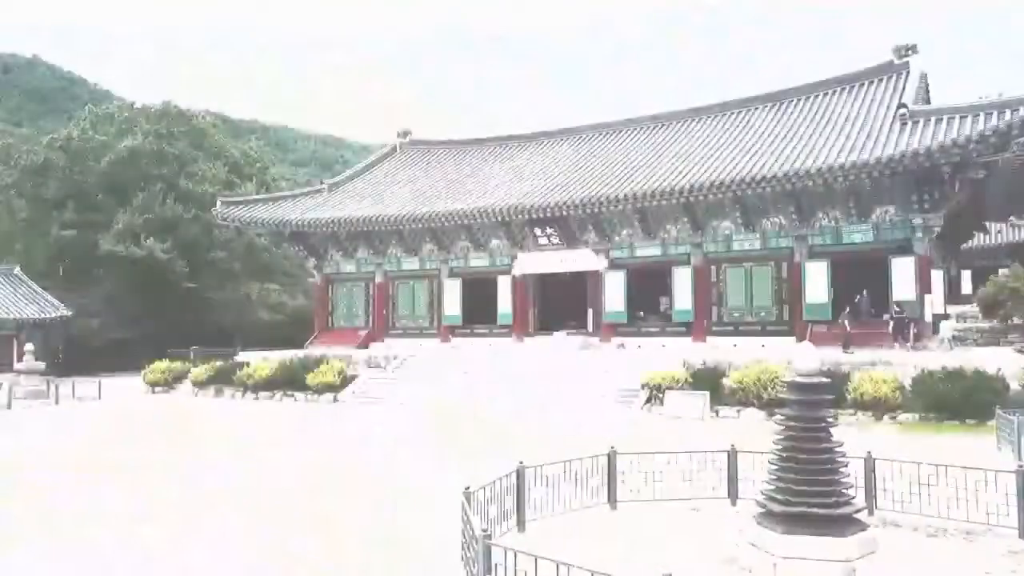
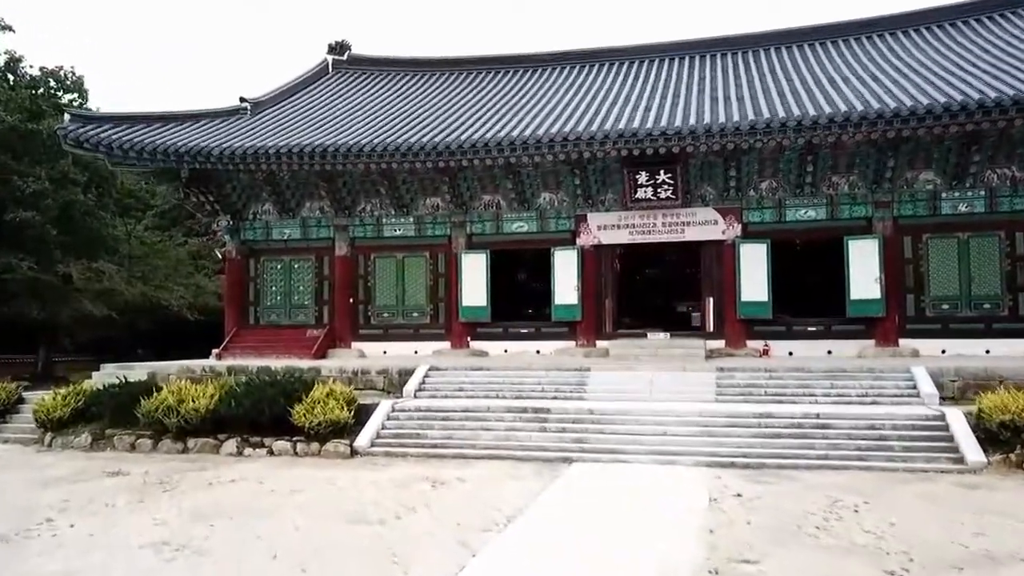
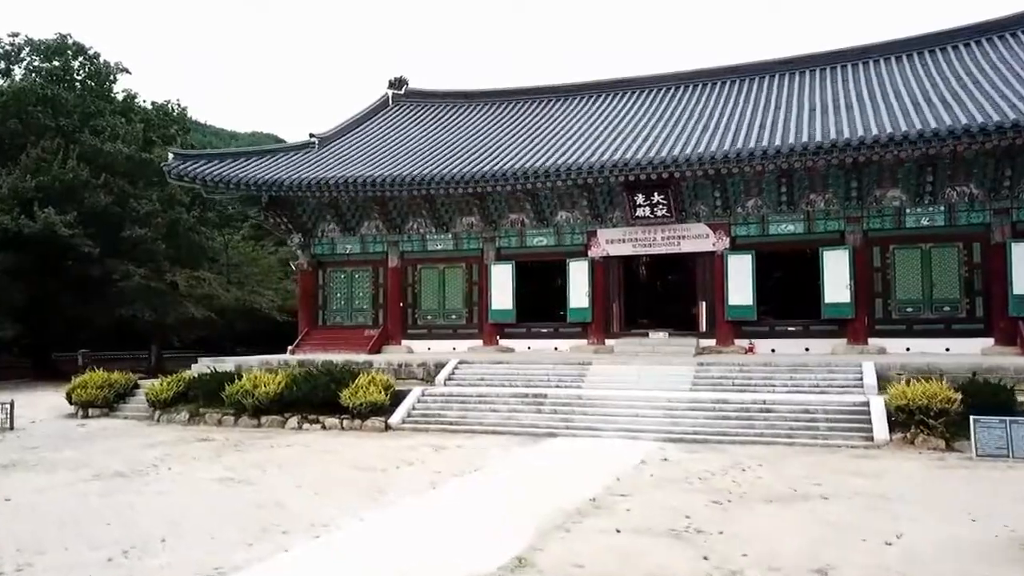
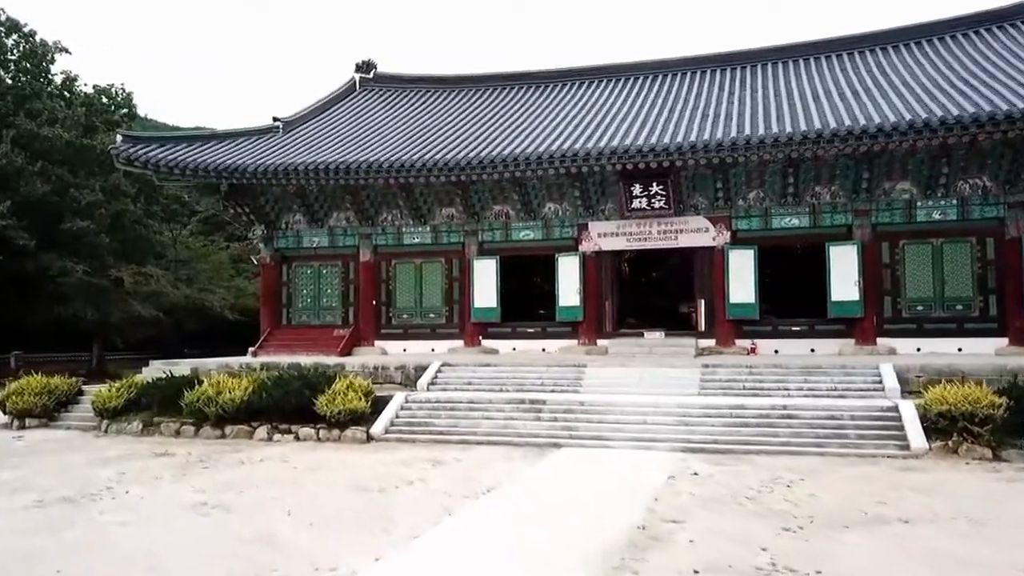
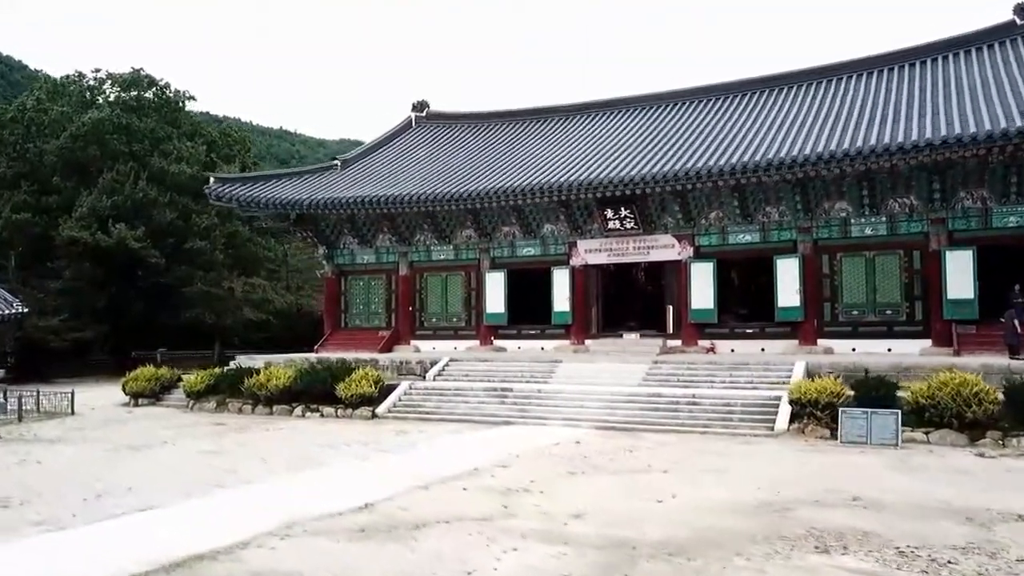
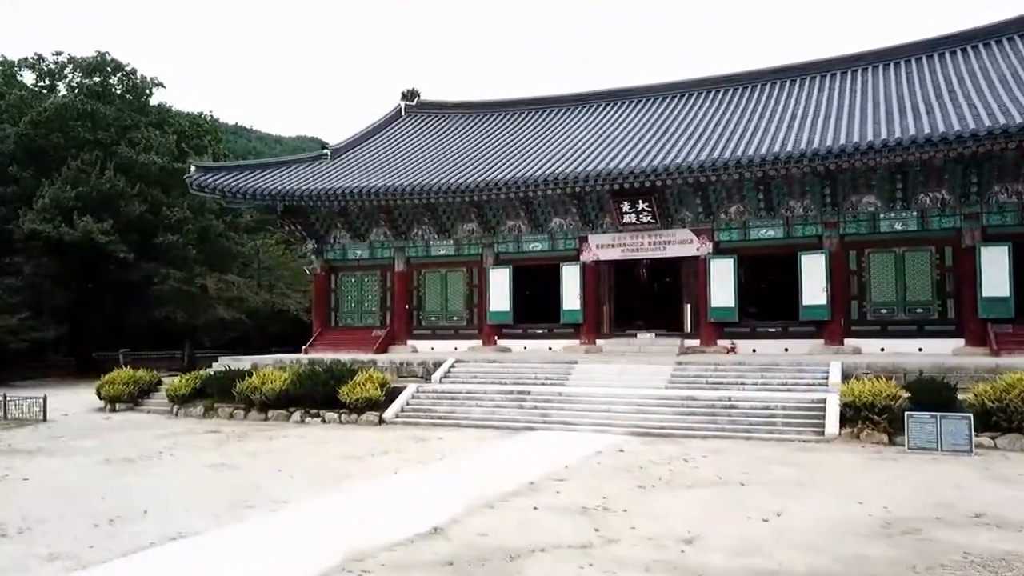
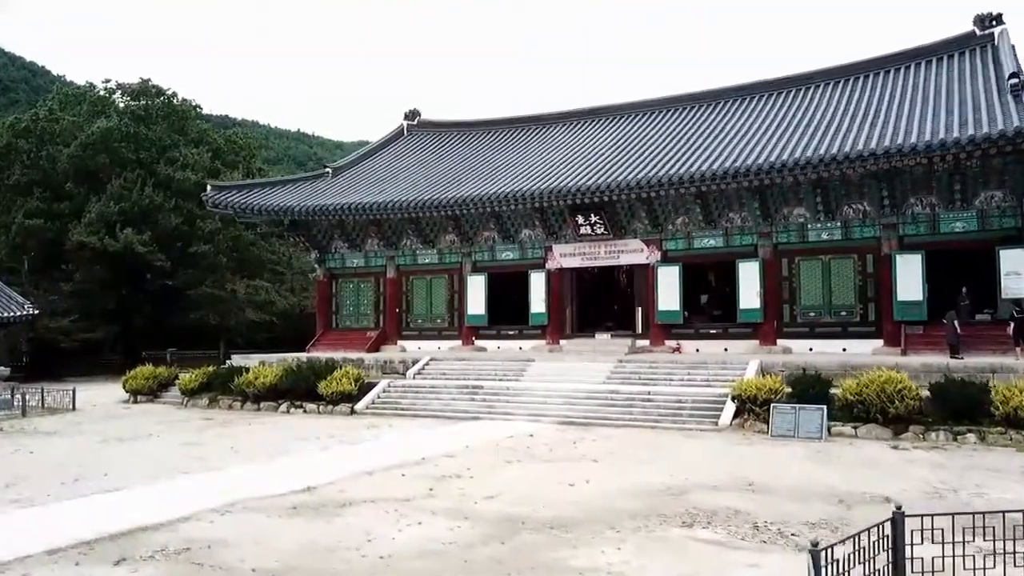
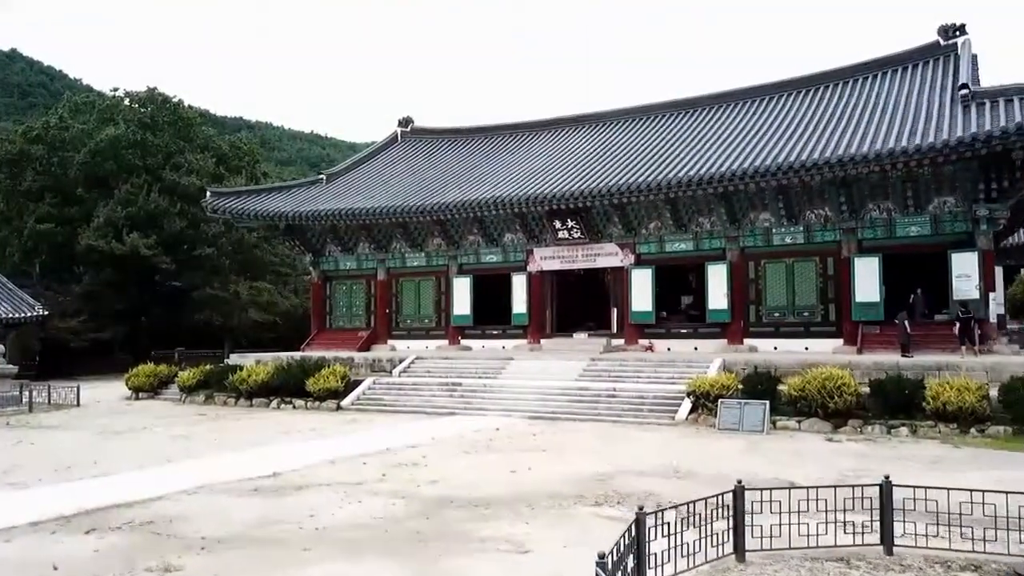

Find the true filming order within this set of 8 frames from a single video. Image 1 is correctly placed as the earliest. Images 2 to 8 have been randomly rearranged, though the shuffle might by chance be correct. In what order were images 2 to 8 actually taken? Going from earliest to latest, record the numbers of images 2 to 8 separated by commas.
8, 7, 5, 6, 3, 4, 2
